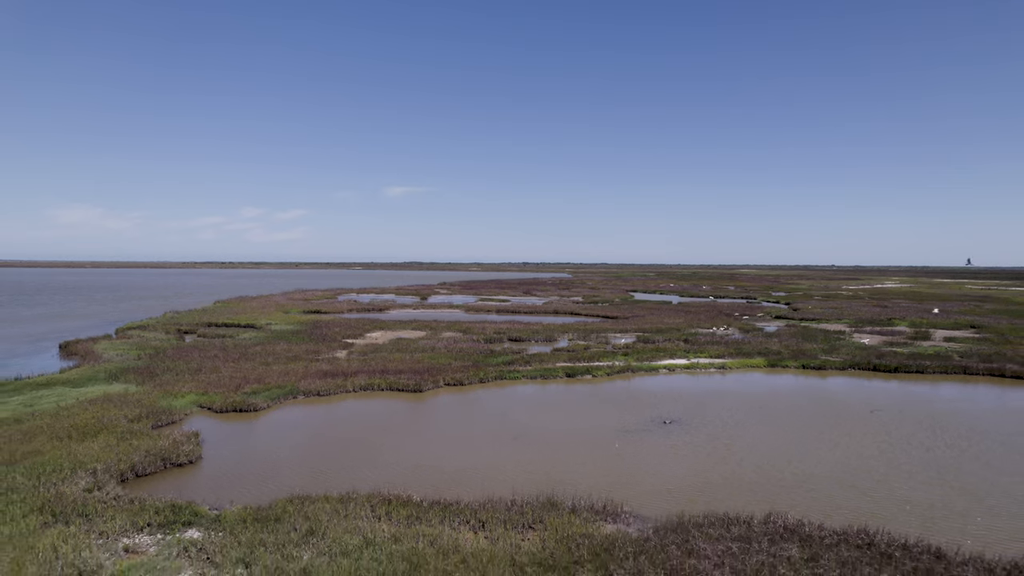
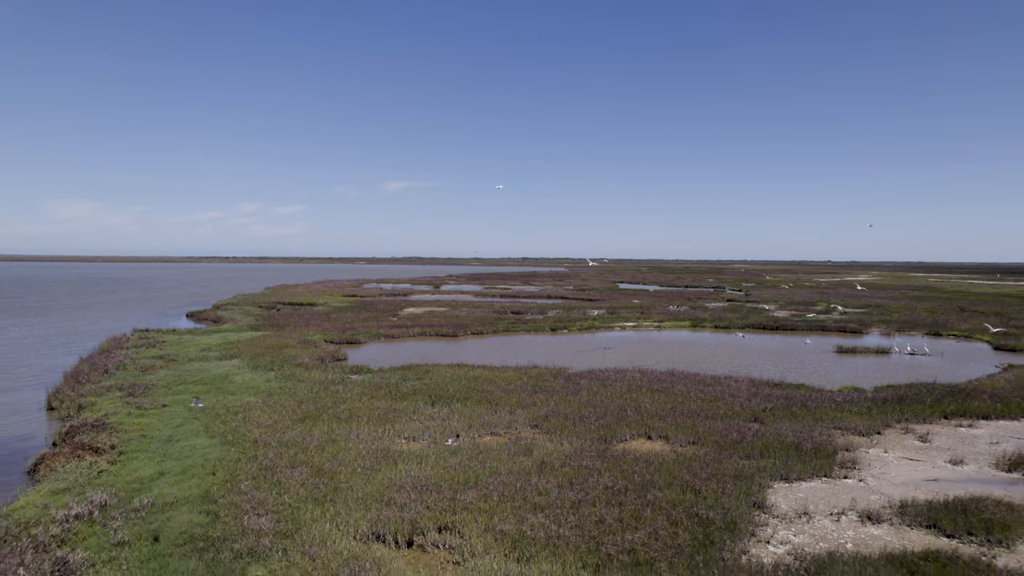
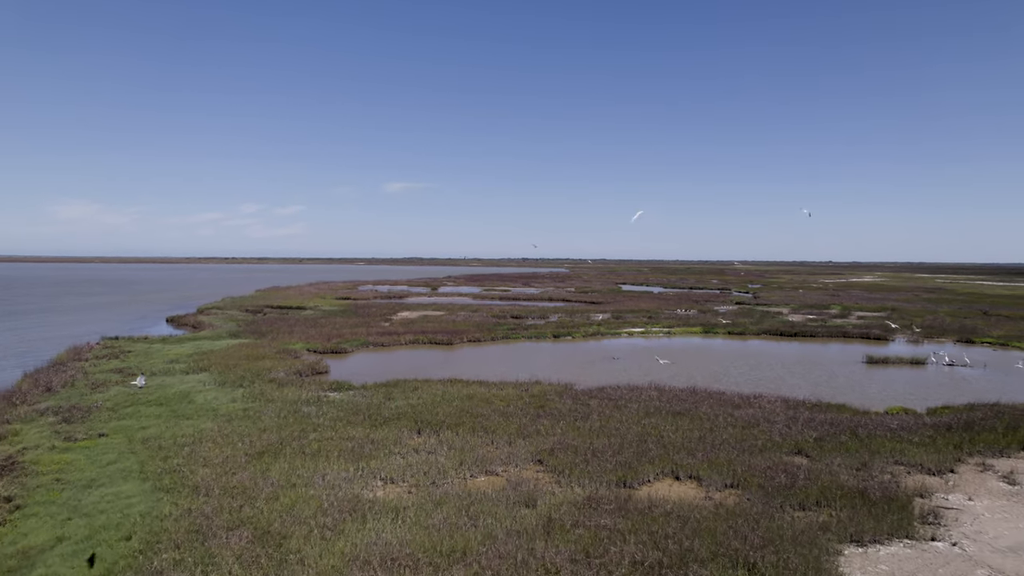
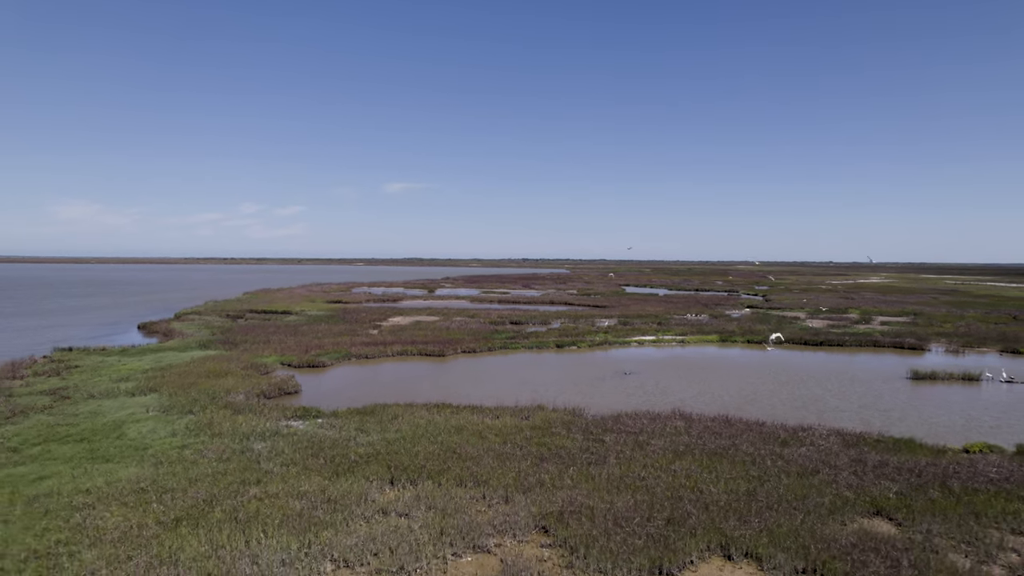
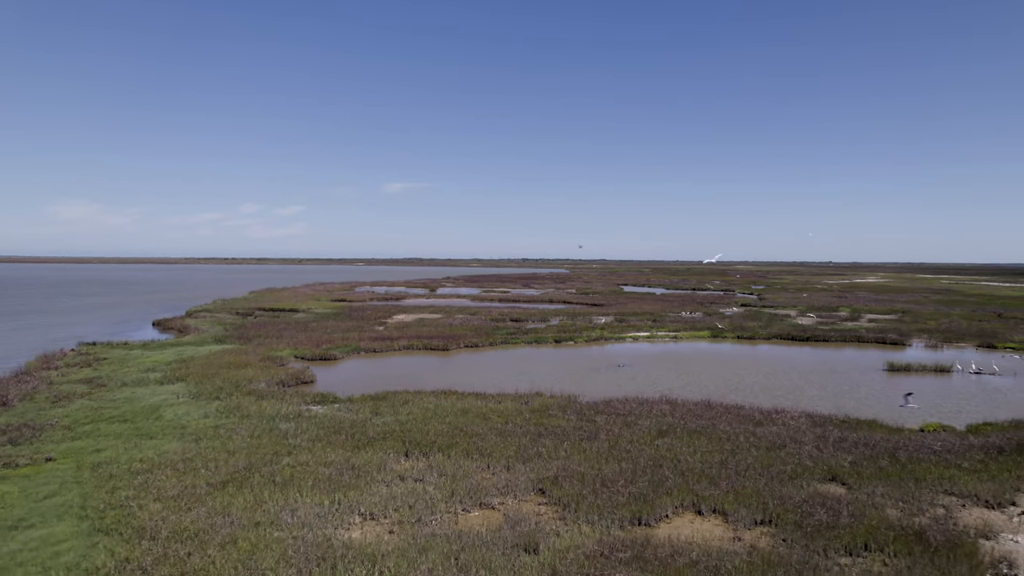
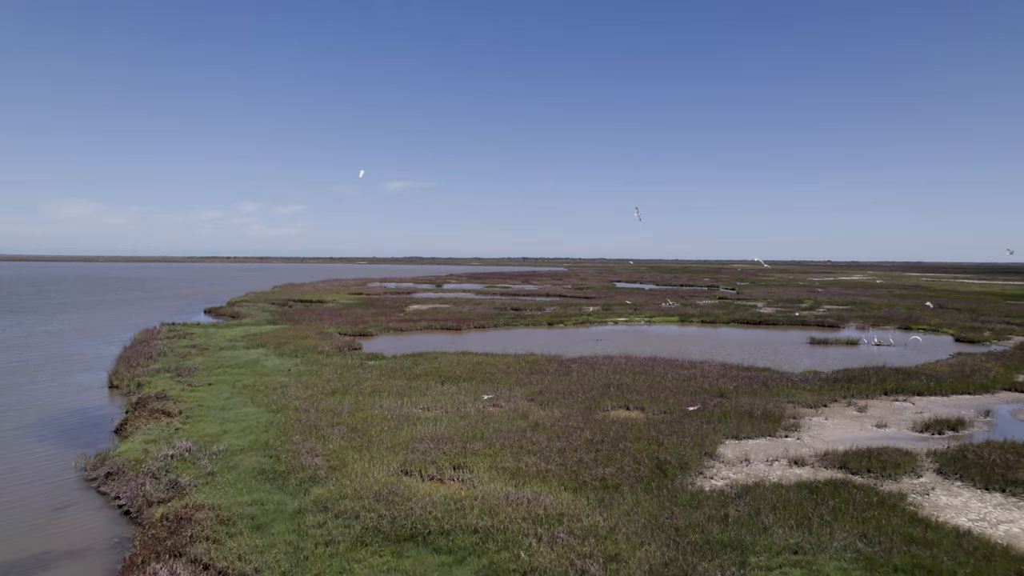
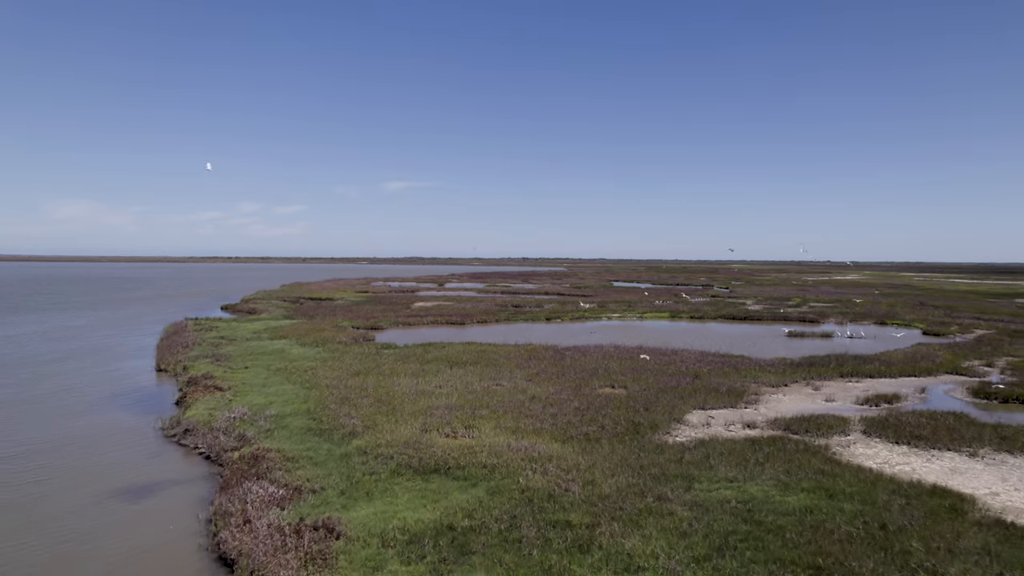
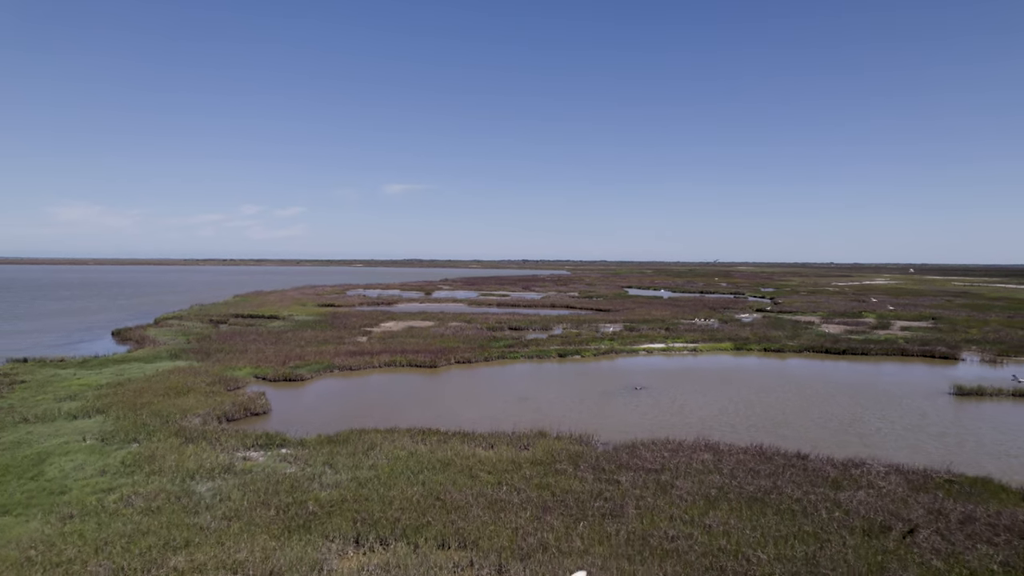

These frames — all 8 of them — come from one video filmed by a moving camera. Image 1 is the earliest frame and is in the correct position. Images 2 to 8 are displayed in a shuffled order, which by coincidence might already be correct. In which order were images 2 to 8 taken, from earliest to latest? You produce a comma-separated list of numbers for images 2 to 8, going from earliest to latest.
8, 4, 5, 3, 2, 6, 7
